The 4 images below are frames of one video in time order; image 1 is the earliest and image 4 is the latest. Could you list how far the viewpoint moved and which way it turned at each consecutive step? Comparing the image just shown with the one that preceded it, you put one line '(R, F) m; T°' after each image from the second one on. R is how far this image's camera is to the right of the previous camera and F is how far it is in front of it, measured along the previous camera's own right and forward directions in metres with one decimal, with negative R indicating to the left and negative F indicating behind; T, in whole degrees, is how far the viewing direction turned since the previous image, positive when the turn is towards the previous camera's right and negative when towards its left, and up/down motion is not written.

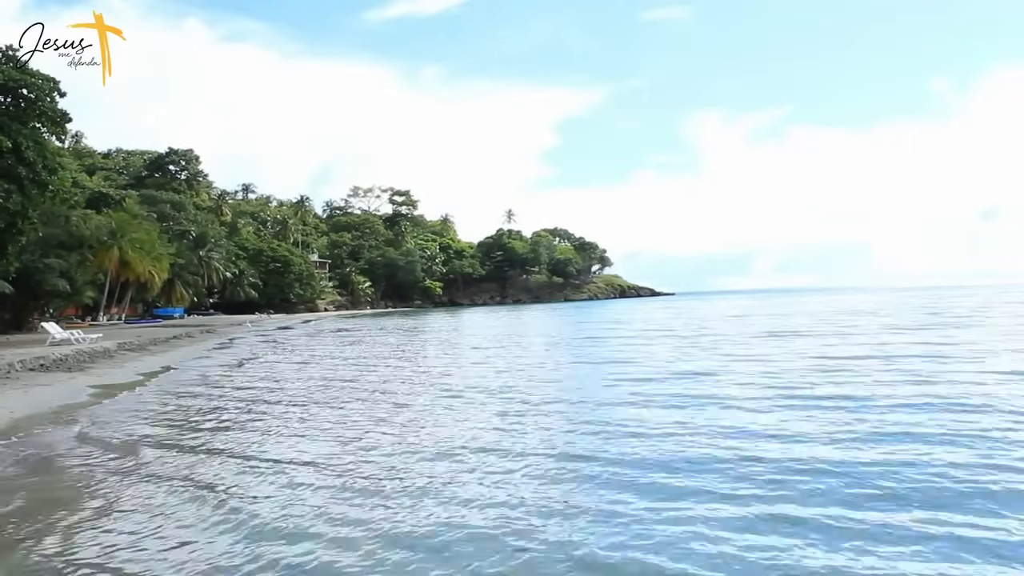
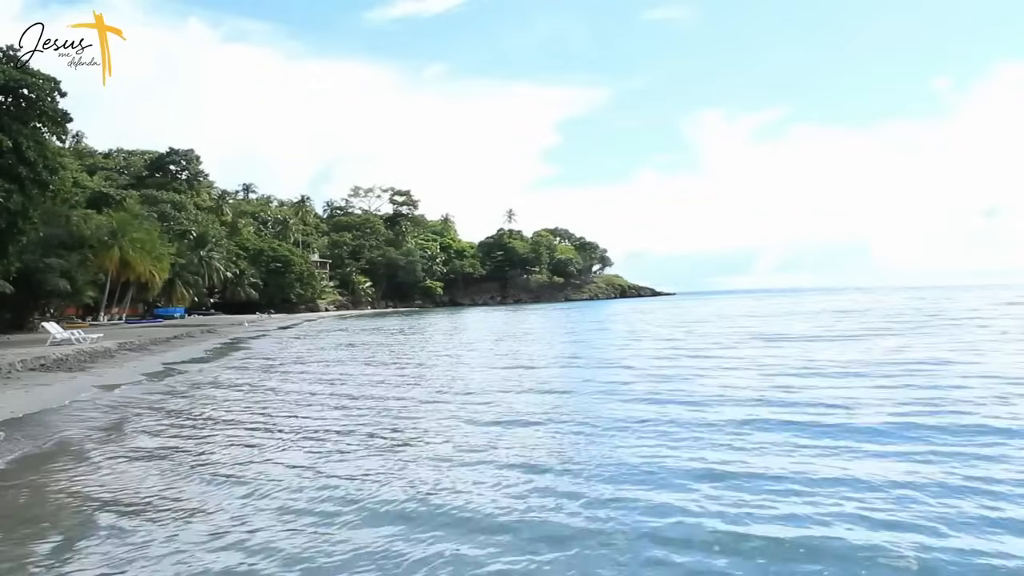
(0.0, 0.0) m; 0°
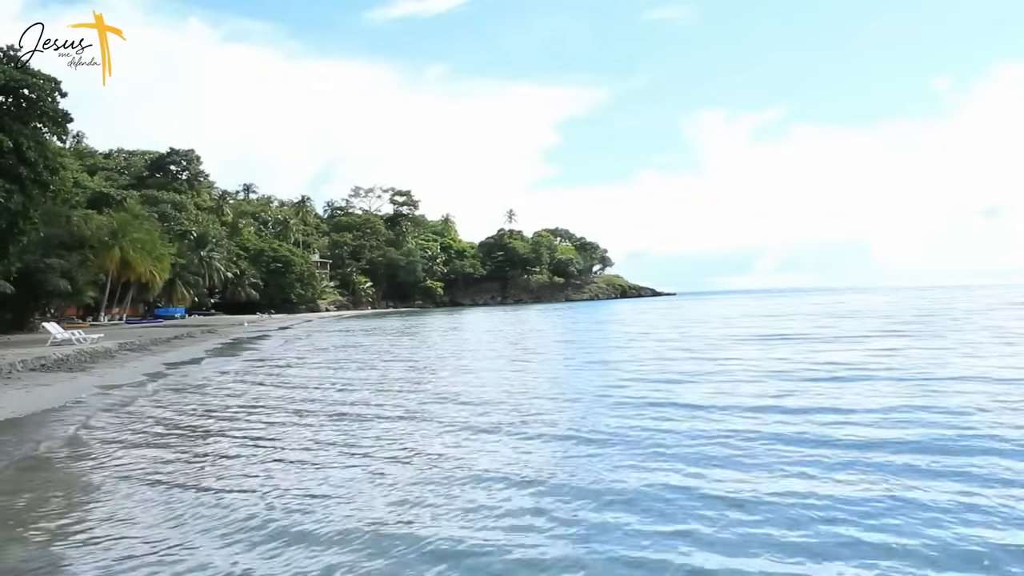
(0.0, 0.0) m; 0°
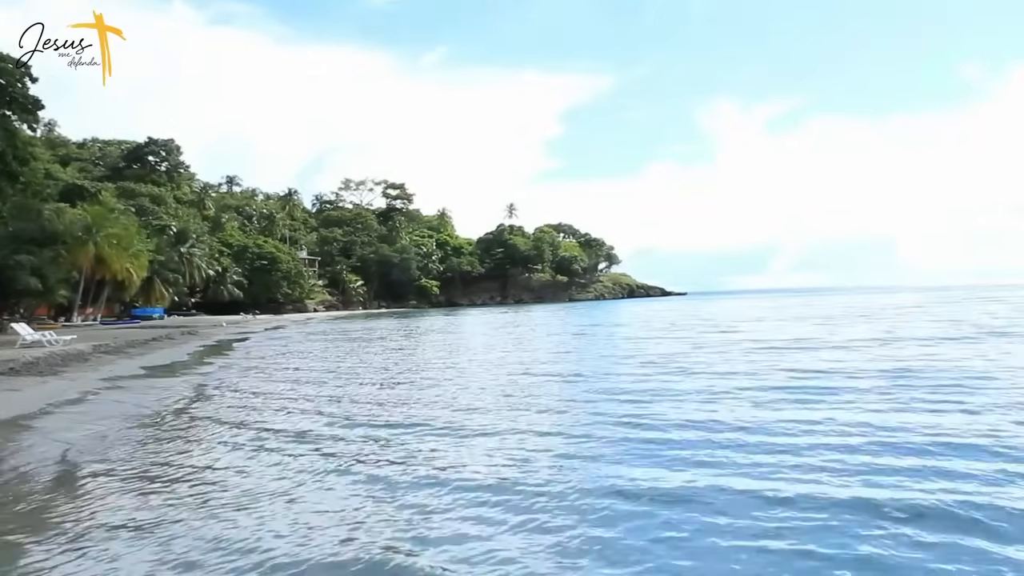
(-0.3, +3.1) m; 0°
